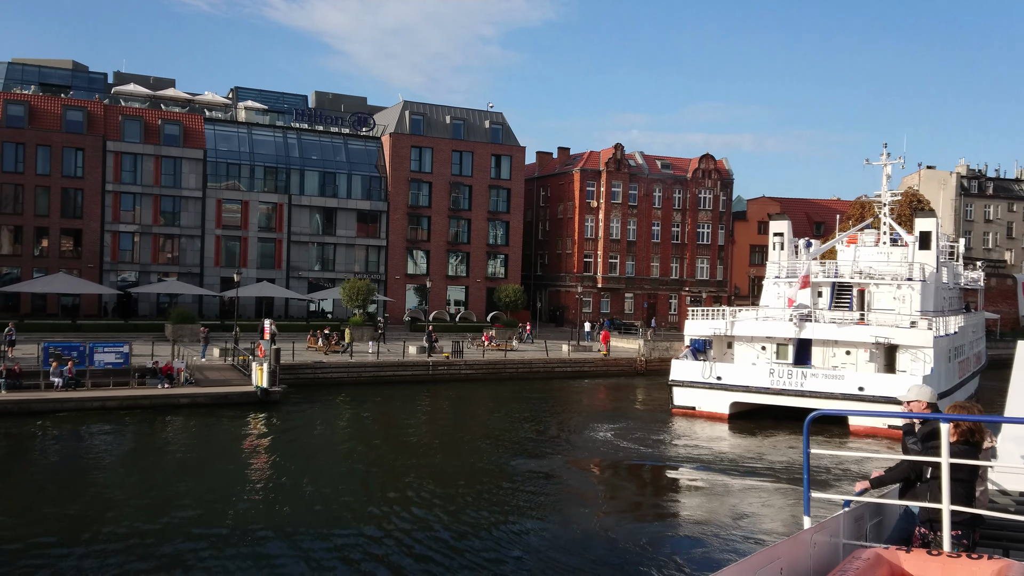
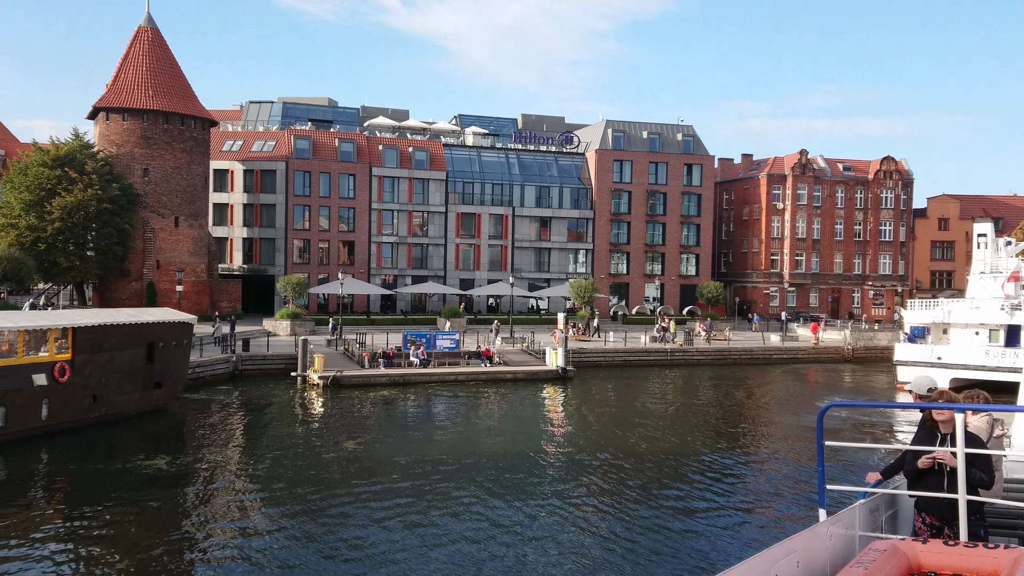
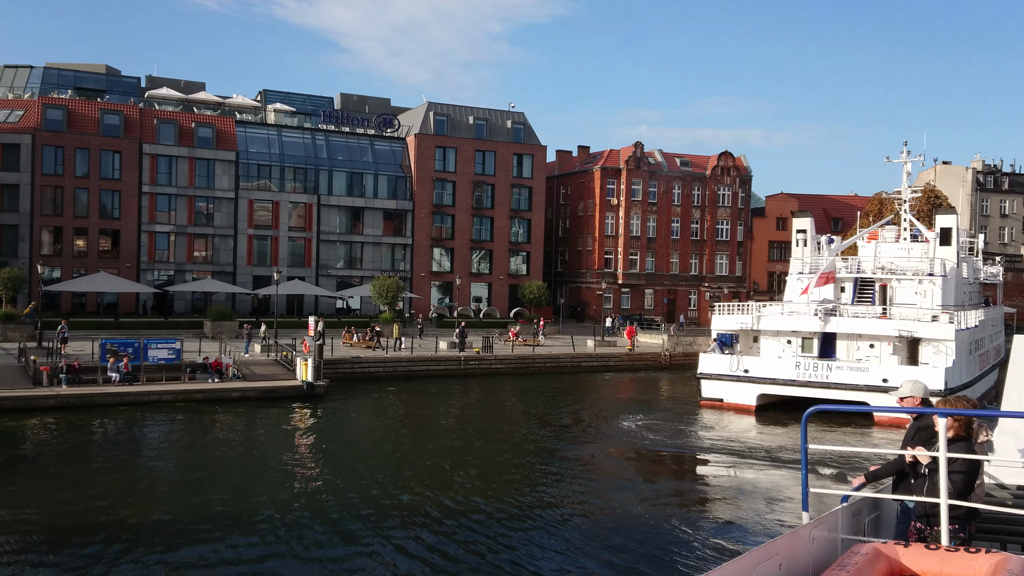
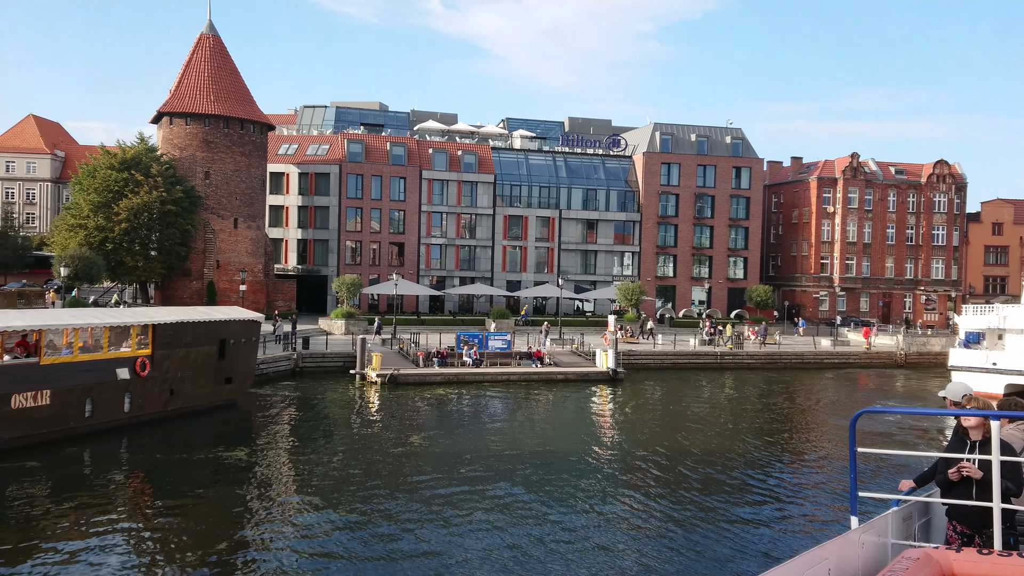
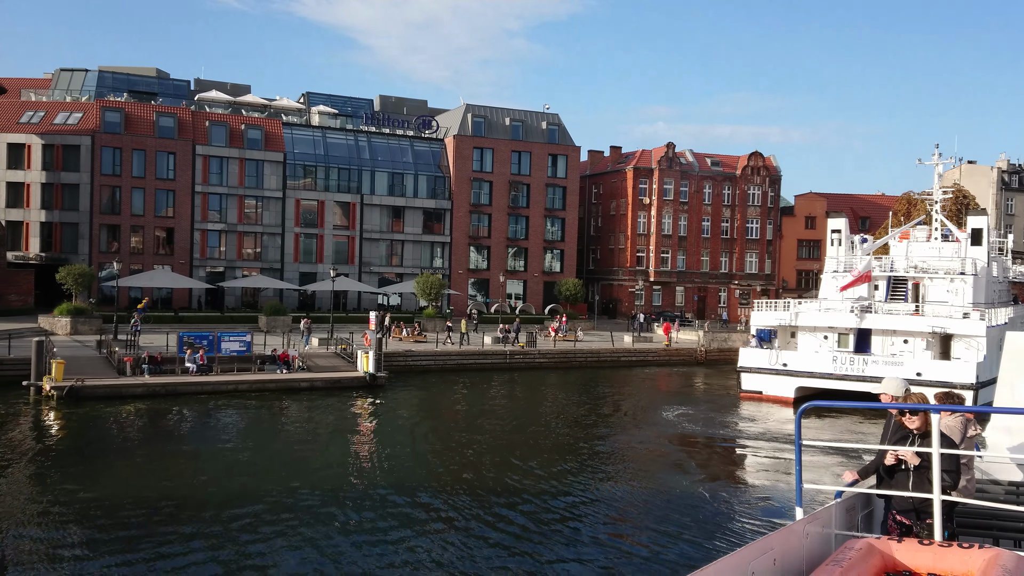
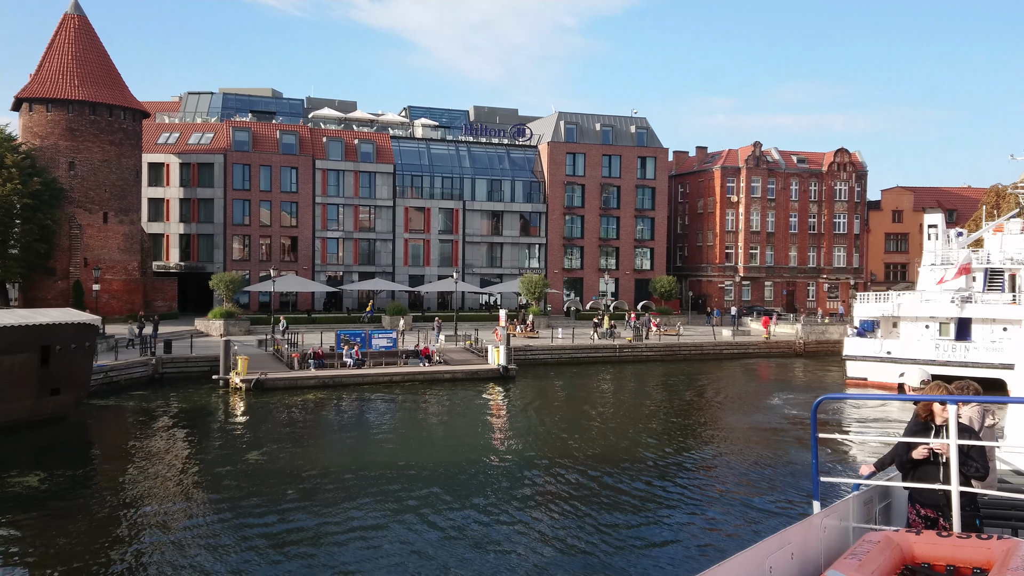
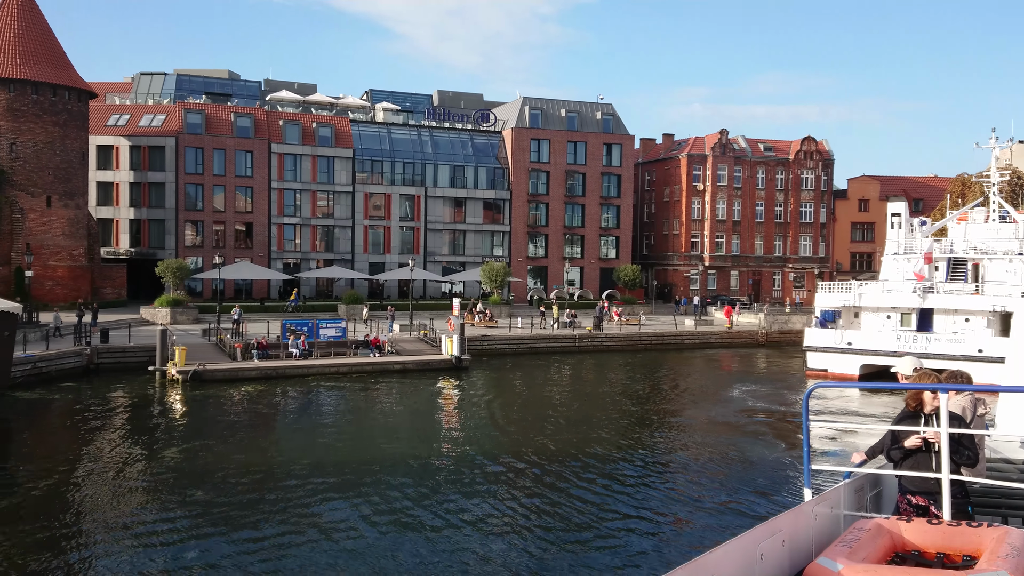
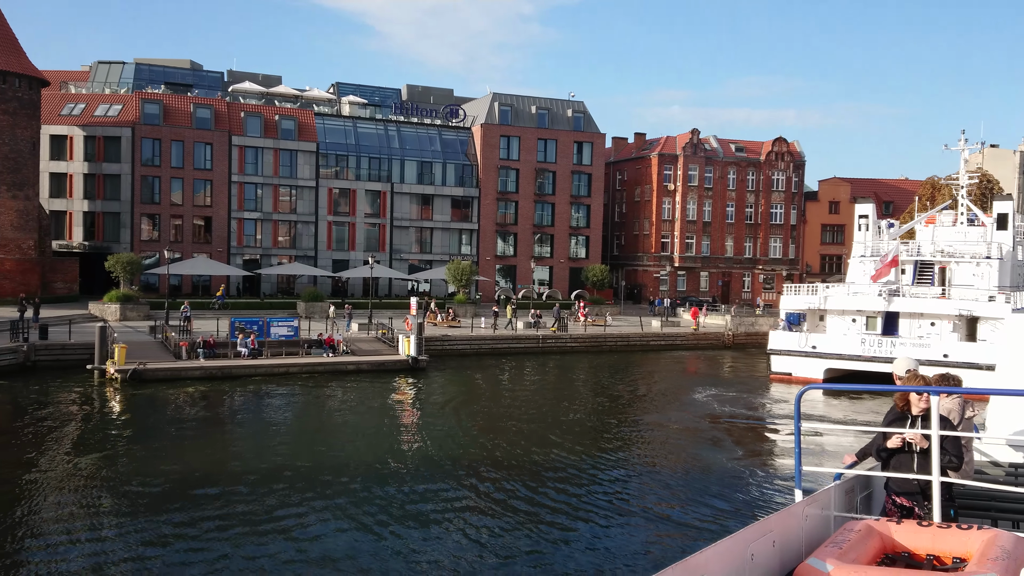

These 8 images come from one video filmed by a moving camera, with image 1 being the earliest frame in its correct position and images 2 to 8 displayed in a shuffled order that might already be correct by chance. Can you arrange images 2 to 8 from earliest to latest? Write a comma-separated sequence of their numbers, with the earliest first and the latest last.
3, 5, 8, 7, 6, 2, 4
